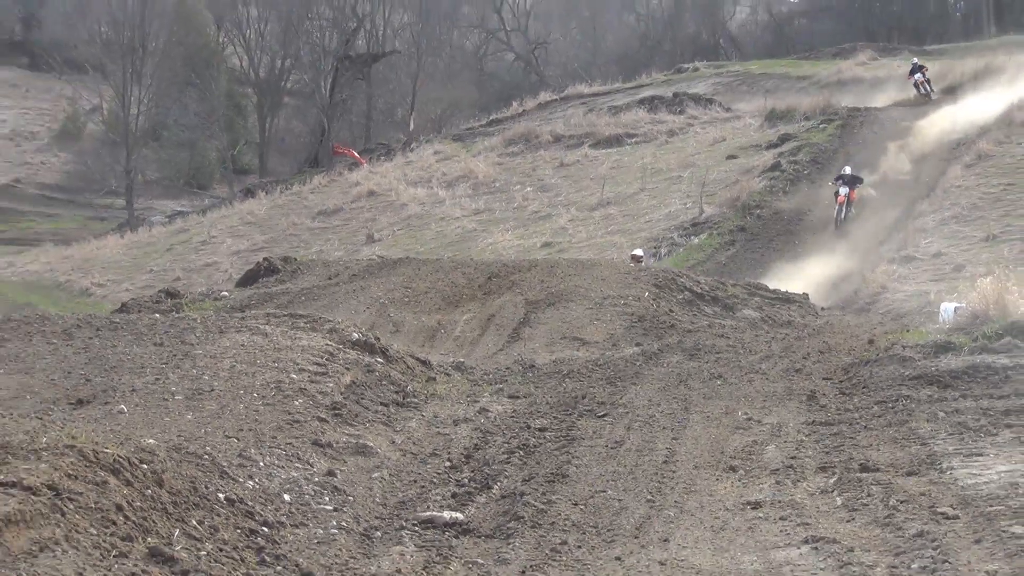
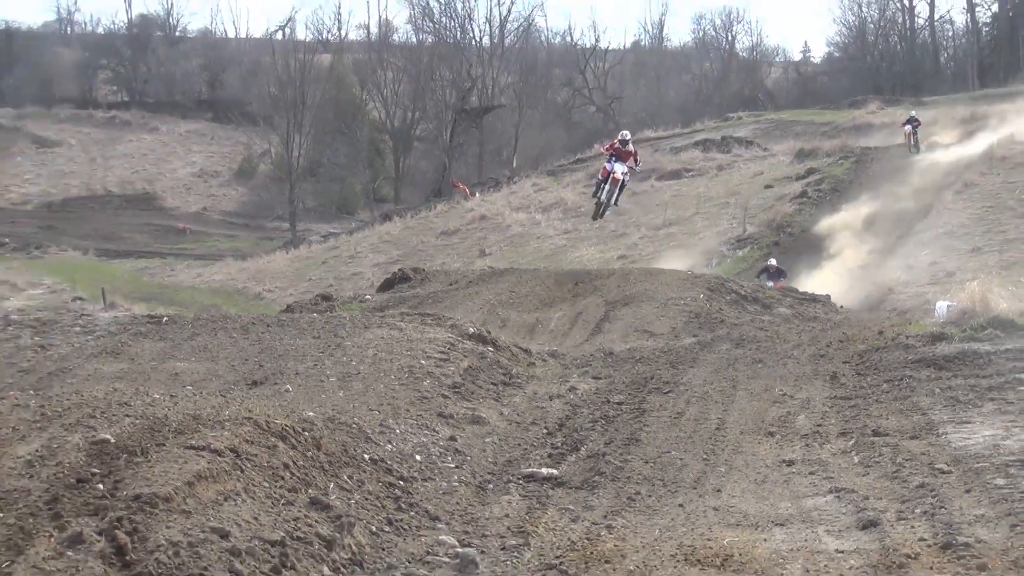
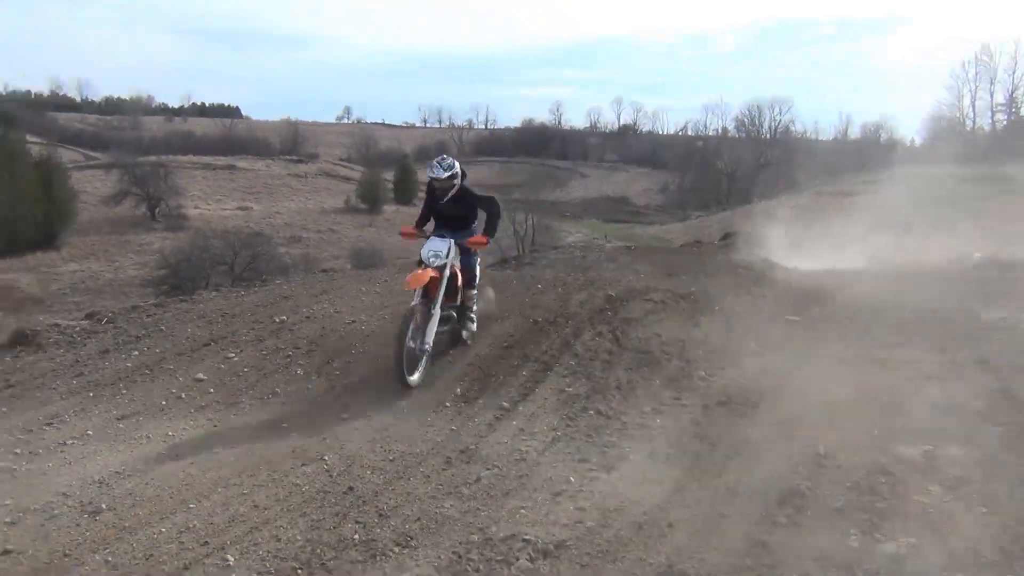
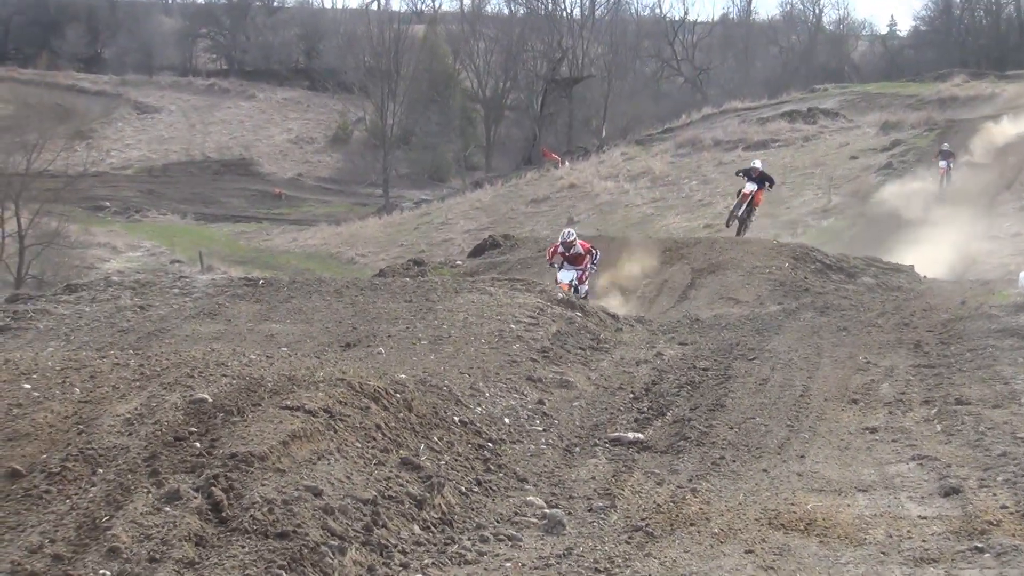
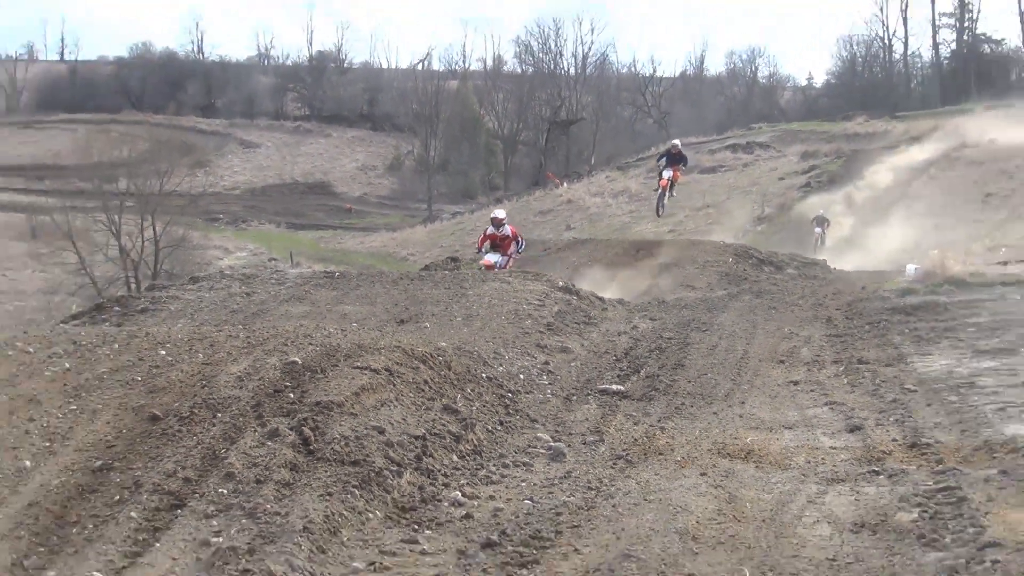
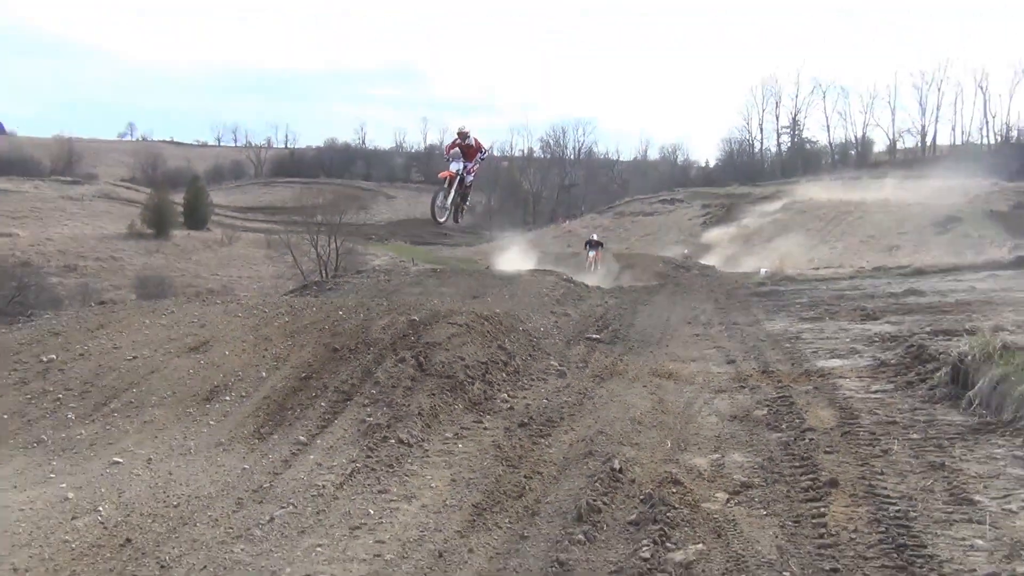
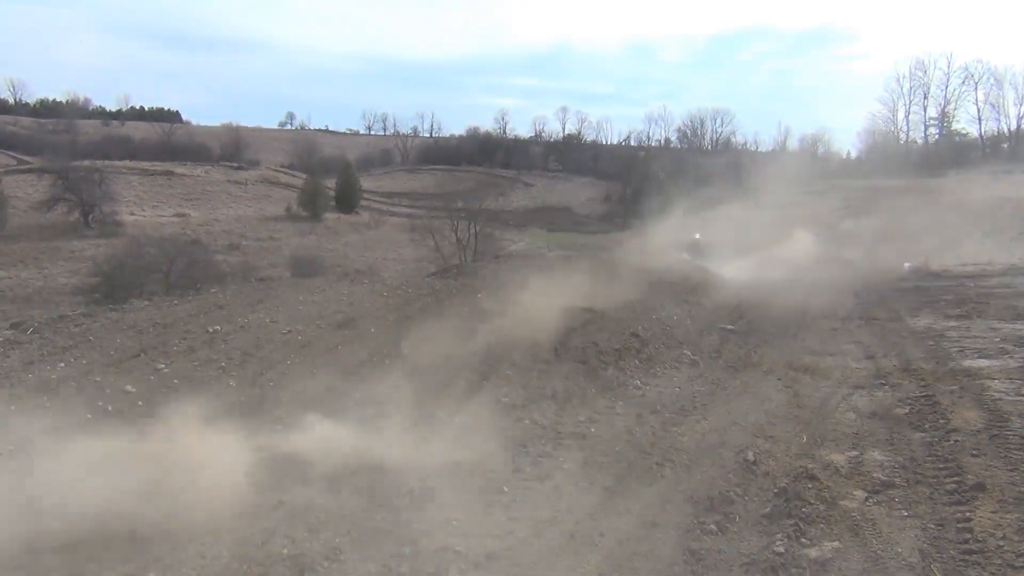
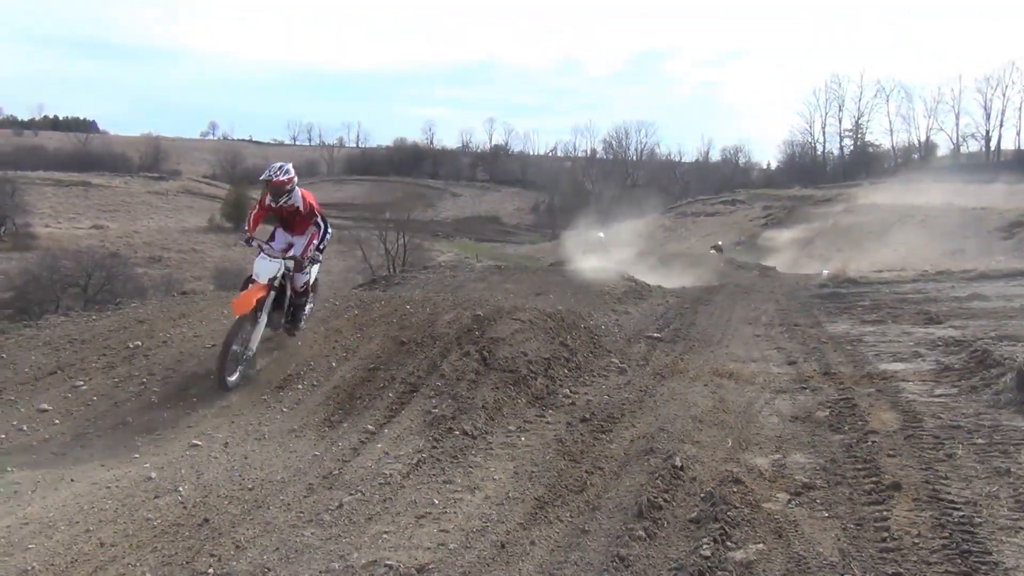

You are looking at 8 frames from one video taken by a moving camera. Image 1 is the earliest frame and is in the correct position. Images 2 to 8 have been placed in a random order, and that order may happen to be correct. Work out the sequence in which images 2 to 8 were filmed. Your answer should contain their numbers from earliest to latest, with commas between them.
2, 4, 5, 6, 8, 7, 3
